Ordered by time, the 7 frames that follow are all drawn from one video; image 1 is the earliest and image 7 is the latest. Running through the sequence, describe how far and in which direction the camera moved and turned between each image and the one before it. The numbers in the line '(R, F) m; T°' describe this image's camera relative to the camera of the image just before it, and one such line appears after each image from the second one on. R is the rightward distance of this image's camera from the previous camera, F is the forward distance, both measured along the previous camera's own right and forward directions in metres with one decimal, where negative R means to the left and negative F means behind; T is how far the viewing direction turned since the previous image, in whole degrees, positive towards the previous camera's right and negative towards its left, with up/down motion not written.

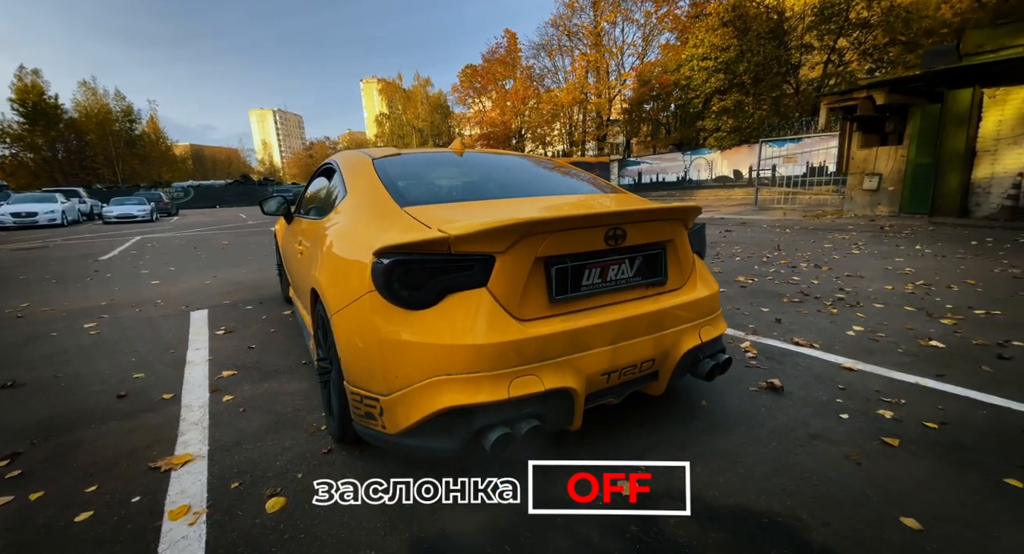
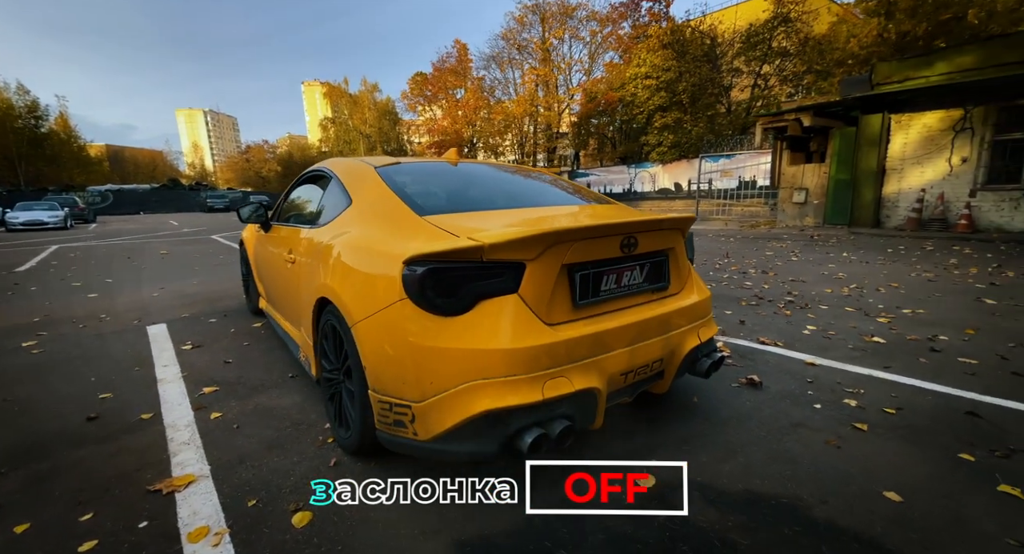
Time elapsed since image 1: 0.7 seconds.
(-0.3, -0.1) m; +7°
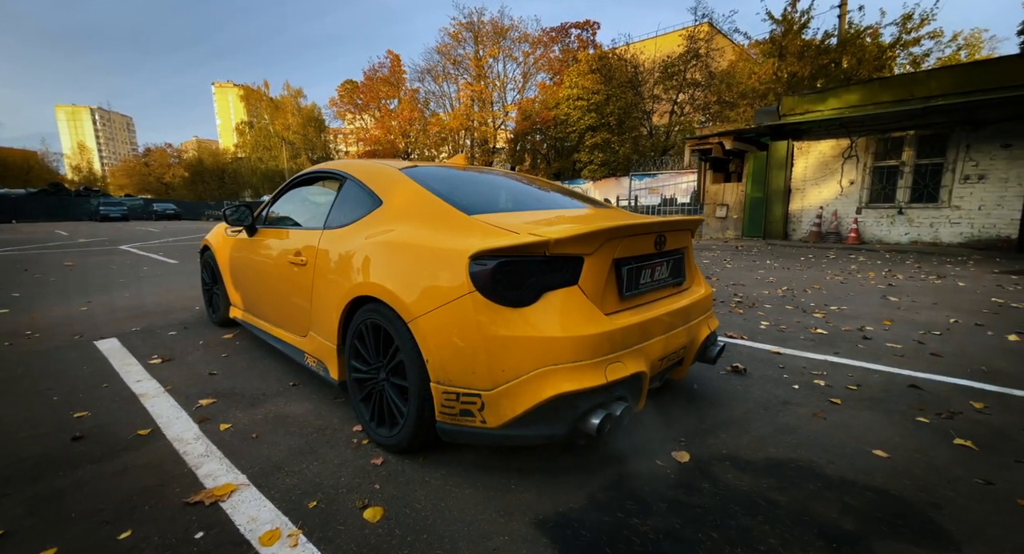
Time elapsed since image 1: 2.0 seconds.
(-0.6, -0.1) m; +9°
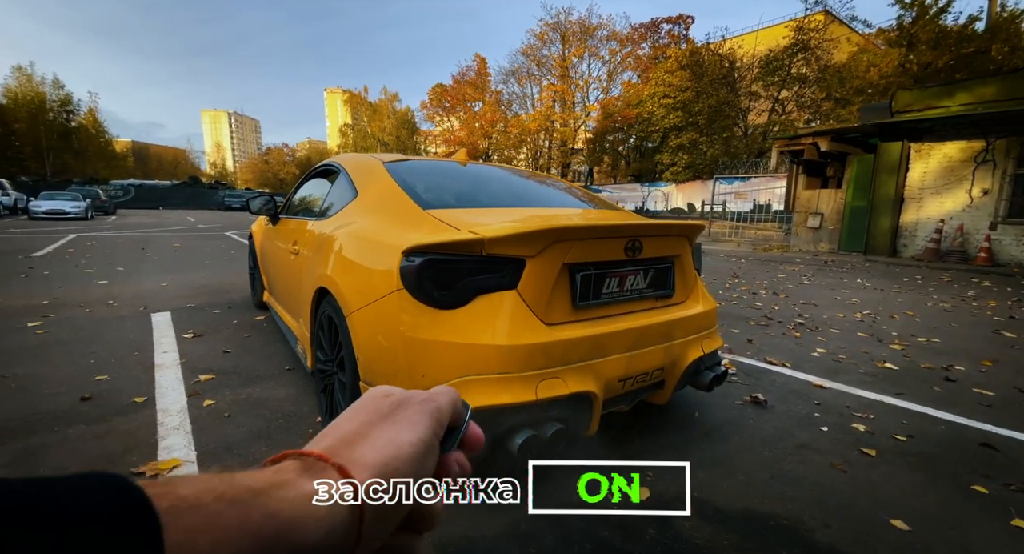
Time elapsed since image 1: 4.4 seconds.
(+0.6, +0.2) m; -10°
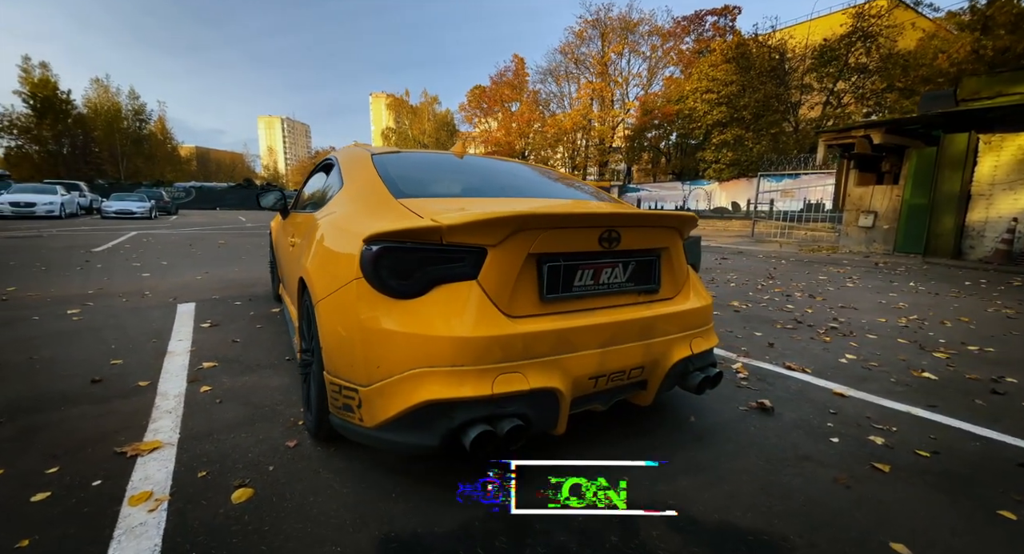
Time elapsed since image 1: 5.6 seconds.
(+0.3, +0.1) m; -5°
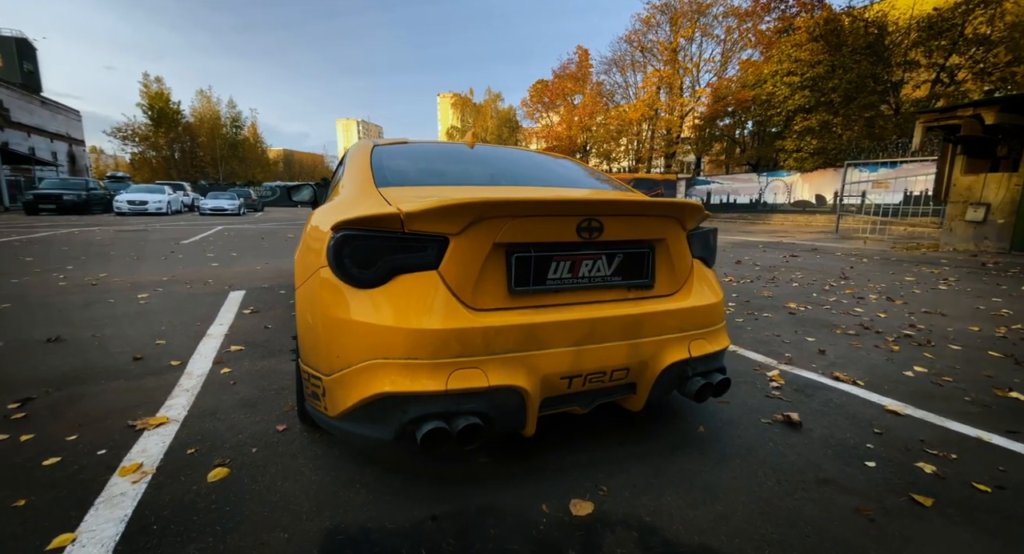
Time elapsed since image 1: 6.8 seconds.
(+0.4, +0.1) m; -8°
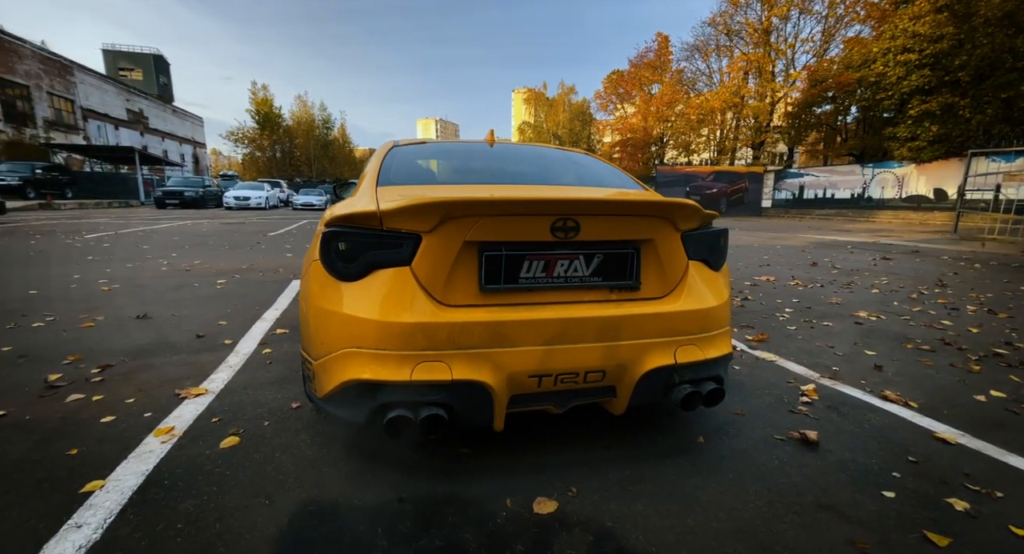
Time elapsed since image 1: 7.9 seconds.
(+0.4, 0.0) m; -9°
